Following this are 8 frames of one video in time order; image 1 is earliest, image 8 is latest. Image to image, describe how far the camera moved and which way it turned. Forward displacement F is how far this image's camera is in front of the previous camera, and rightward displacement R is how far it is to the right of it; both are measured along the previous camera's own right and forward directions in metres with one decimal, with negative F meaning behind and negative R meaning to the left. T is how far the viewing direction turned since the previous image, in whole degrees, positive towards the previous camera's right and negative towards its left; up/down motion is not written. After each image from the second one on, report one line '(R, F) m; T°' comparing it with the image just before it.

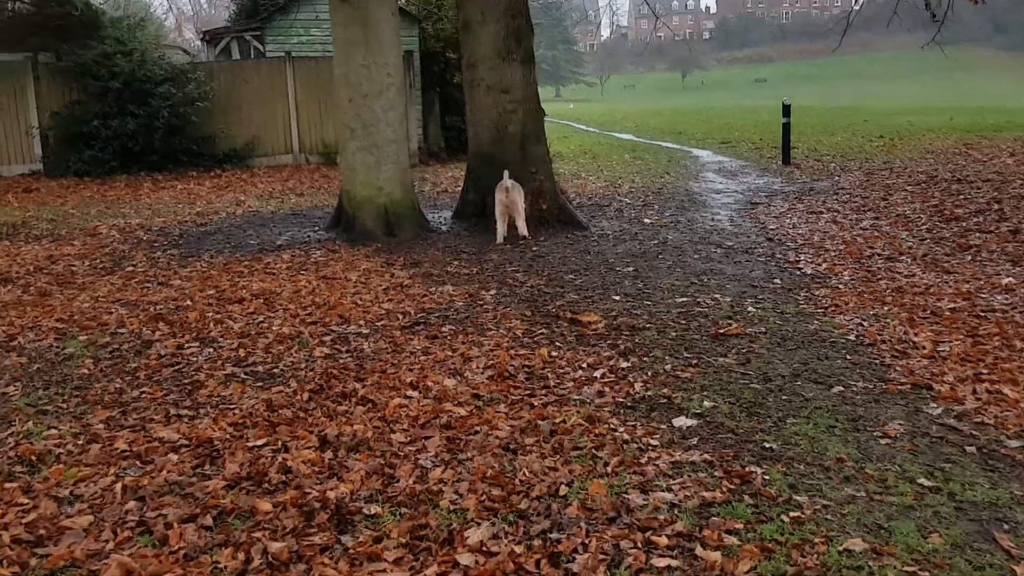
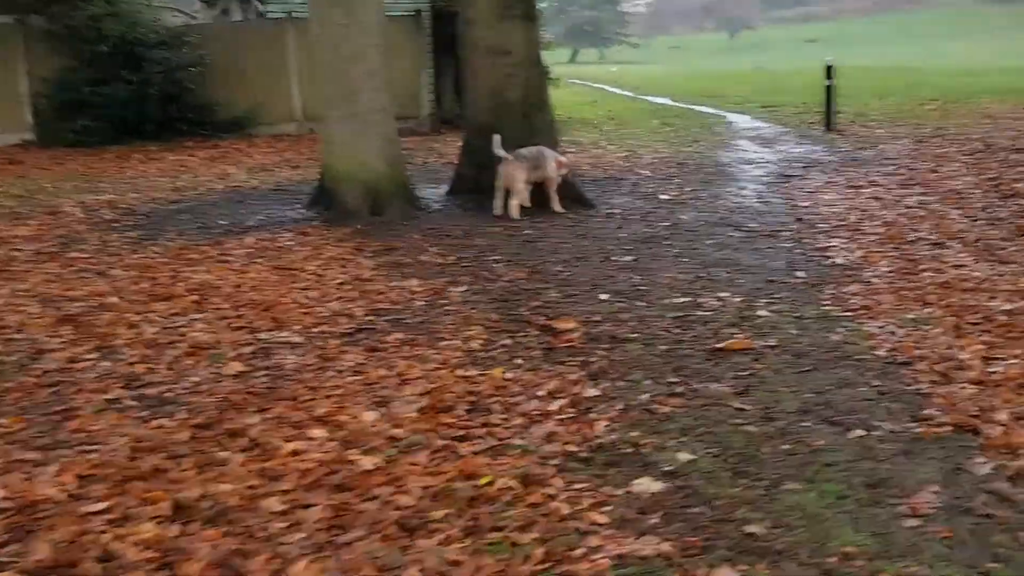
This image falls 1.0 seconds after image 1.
(+0.5, +1.0) m; -3°
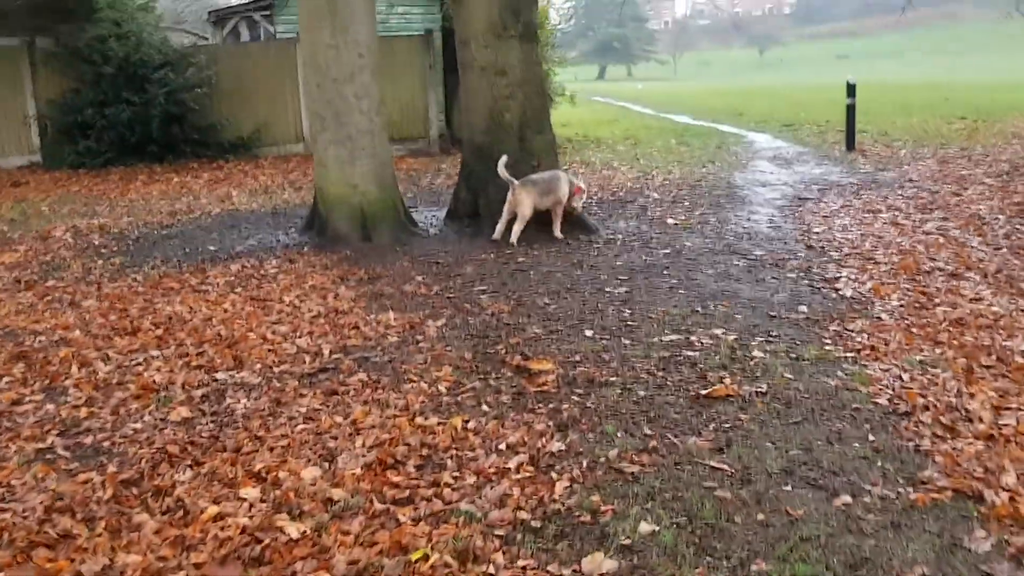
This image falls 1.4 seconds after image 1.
(+0.3, +0.3) m; -2°
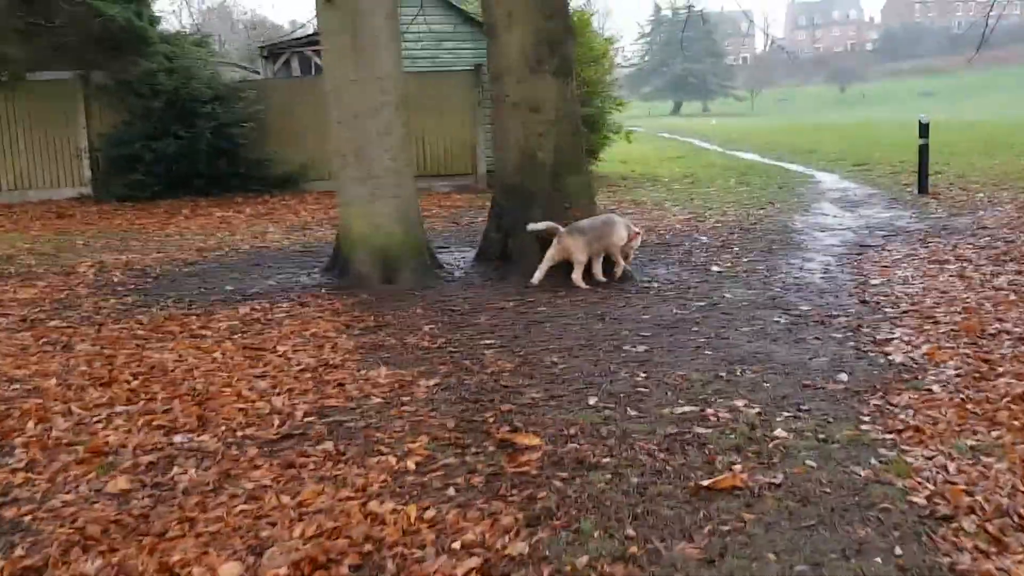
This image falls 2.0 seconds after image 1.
(+0.4, +0.5) m; -4°
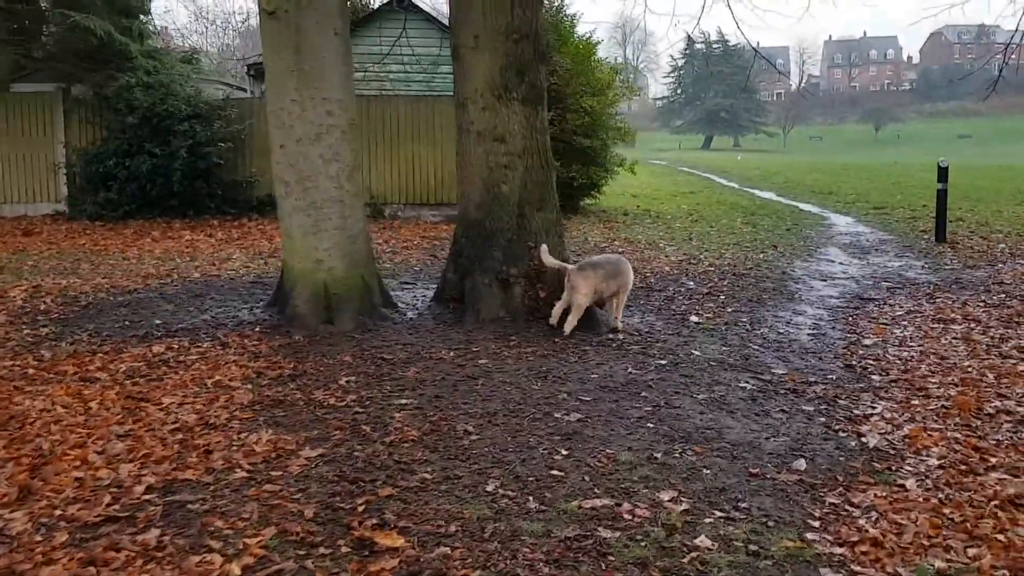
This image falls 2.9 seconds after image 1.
(+0.6, +0.8) m; -2°
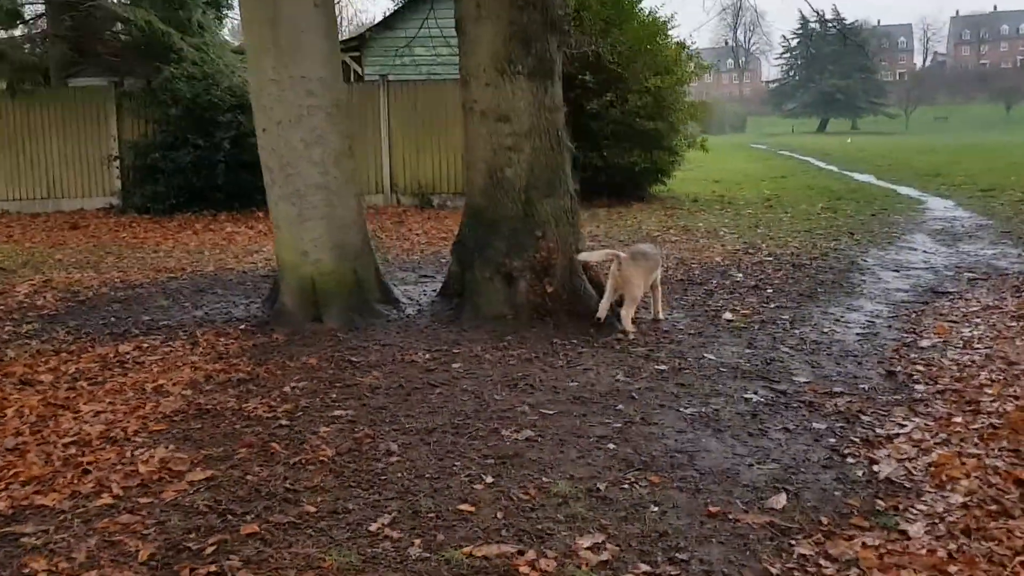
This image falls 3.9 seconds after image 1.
(+0.8, +0.8) m; -7°
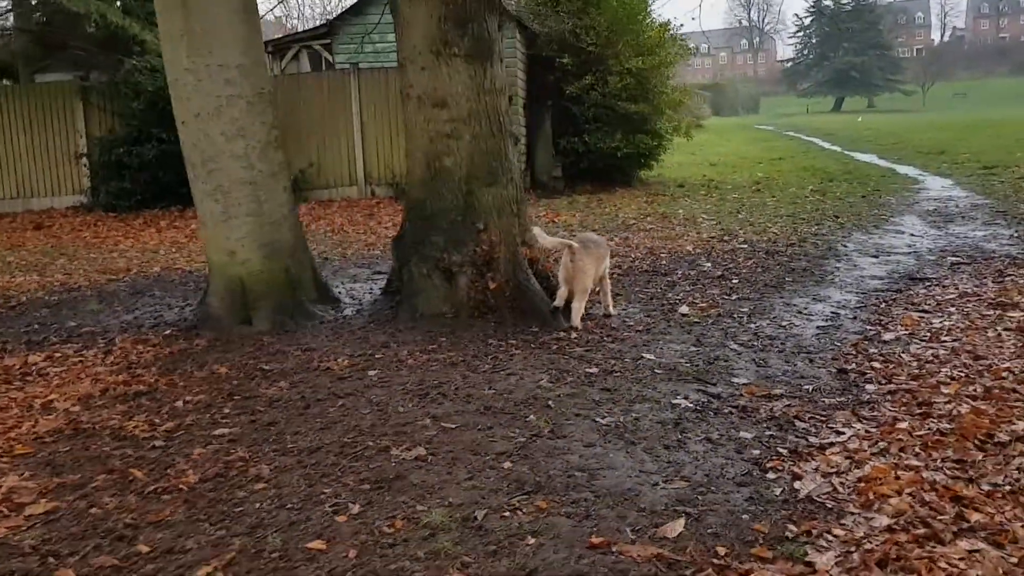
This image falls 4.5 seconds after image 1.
(+0.6, +0.4) m; -1°
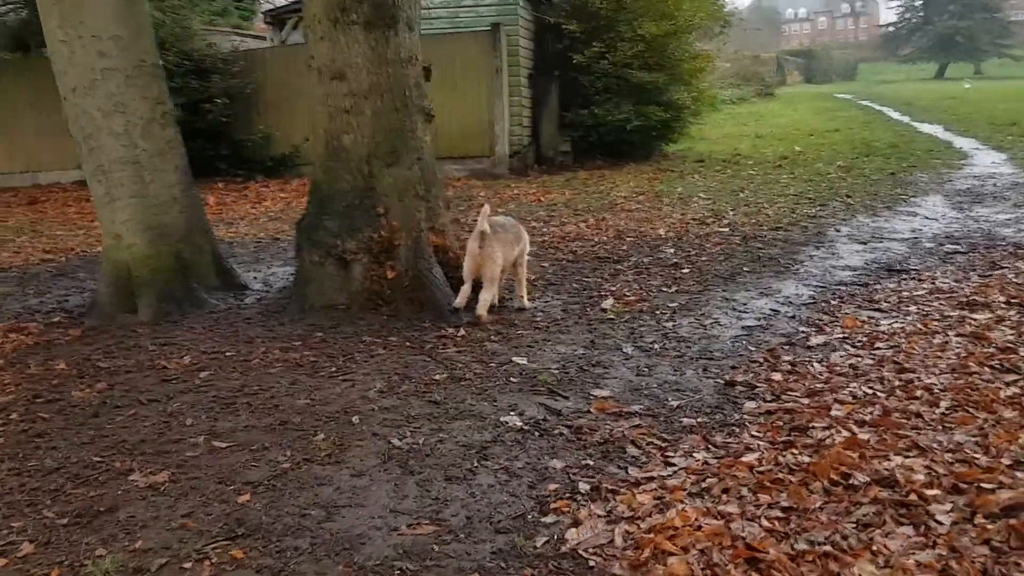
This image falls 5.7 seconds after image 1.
(+1.3, +0.6) m; -6°
